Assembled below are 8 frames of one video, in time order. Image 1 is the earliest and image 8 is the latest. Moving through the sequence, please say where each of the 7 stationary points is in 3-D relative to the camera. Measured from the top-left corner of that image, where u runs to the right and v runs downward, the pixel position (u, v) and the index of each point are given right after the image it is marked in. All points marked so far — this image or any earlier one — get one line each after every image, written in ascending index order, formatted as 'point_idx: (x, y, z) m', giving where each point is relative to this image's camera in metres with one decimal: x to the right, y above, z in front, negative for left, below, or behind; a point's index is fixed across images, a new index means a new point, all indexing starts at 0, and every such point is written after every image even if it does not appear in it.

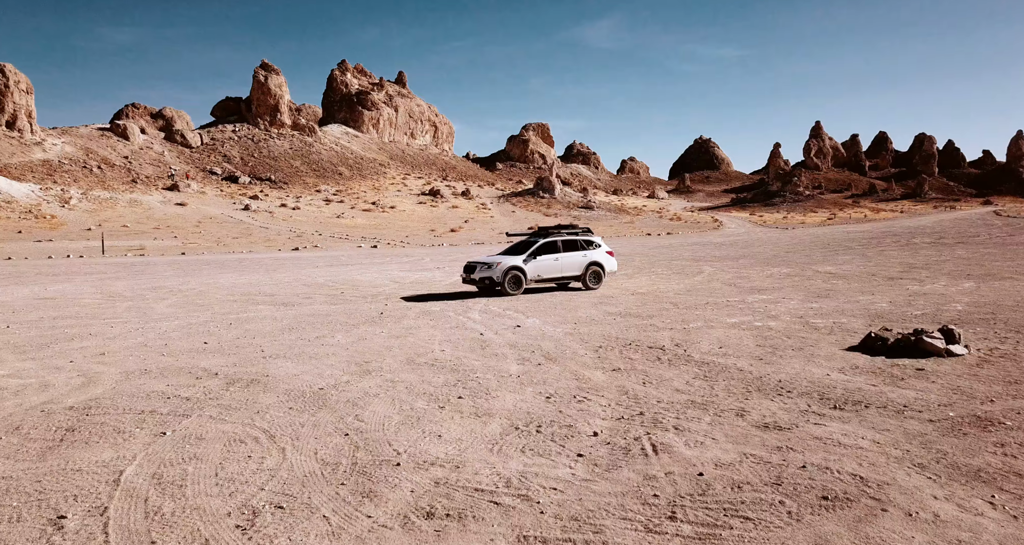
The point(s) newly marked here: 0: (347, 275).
0: (-3.3, -0.1, +13.1) m
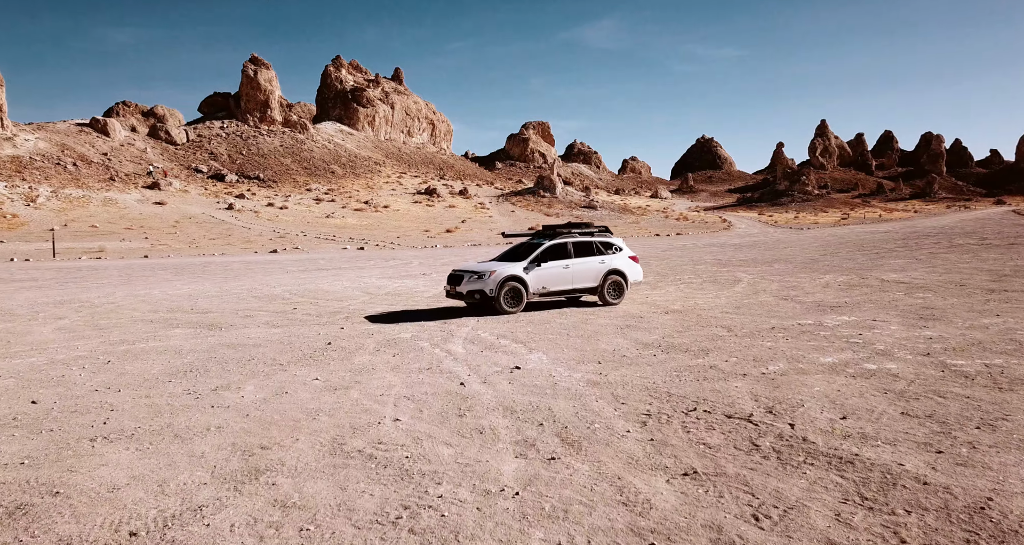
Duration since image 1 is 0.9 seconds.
0: (-3.3, -0.2, +11.1) m
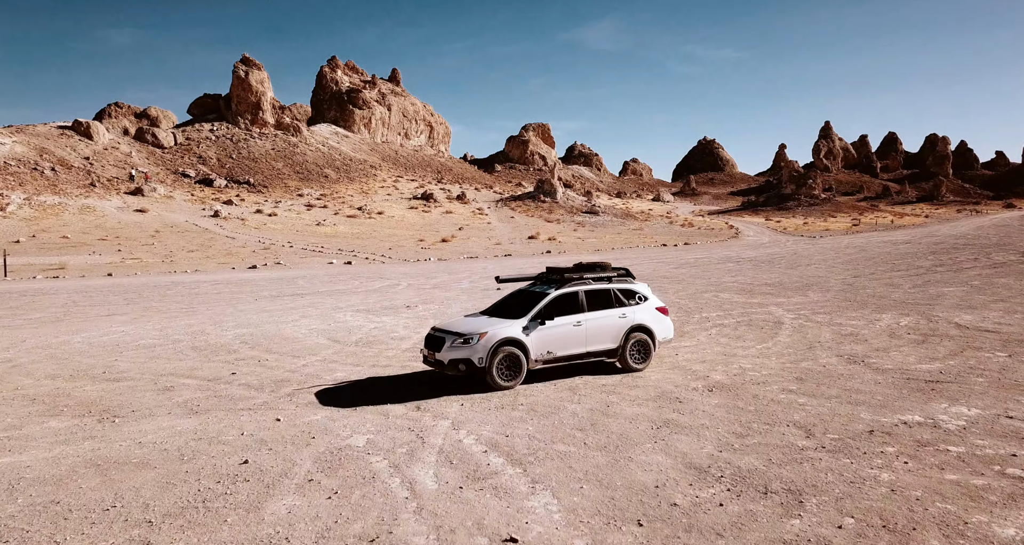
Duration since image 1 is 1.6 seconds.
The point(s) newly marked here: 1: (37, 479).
0: (-3.4, -0.7, +9.5) m
1: (-2.6, -1.1, +3.6) m
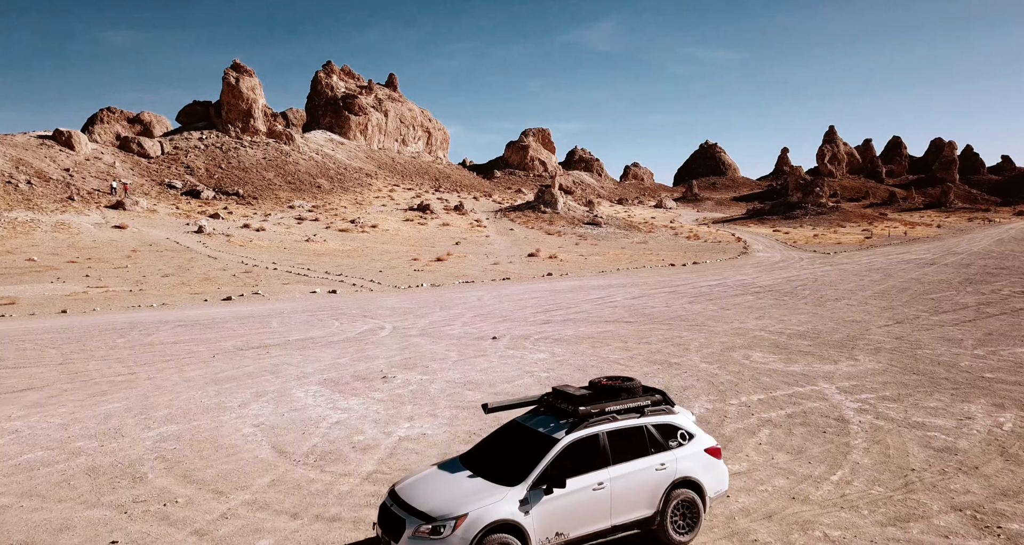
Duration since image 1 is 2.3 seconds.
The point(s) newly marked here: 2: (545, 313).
0: (-3.4, -1.6, +7.7) m
1: (-2.6, -2.0, +1.9) m
2: (+0.8, -1.0, +15.8) m
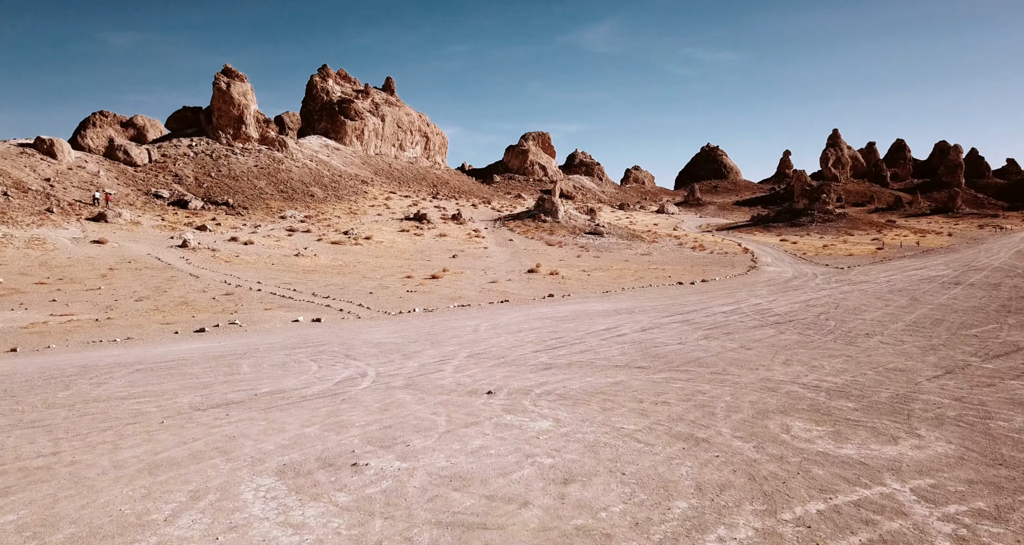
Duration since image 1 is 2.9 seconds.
0: (-3.4, -2.3, +6.1) m
1: (-2.6, -2.7, +0.3) m
2: (+0.8, -1.8, +14.3) m
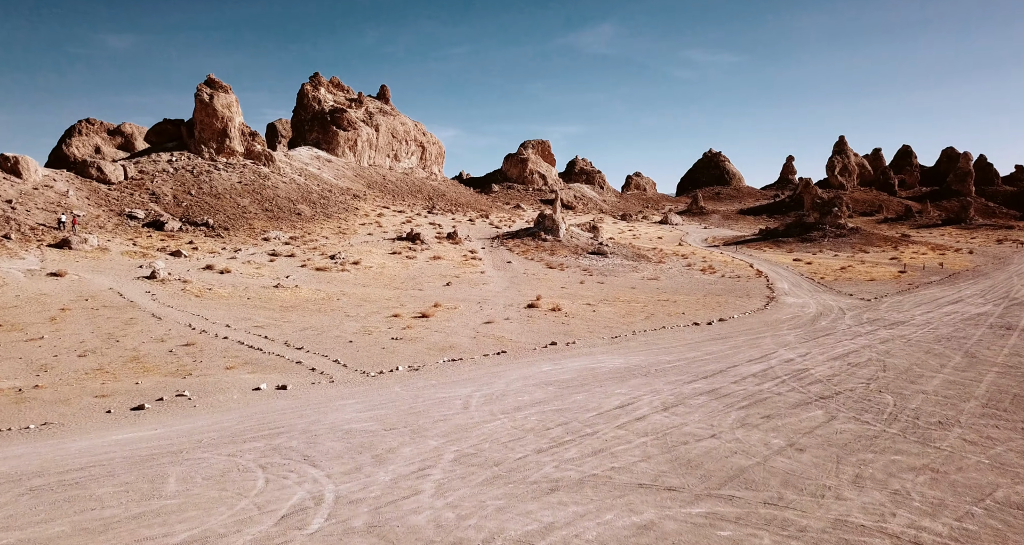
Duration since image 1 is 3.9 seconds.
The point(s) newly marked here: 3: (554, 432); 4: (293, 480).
0: (-3.5, -3.7, +3.4) m
1: (-2.7, -4.1, -2.5) m
2: (+0.7, -3.2, +11.5) m
3: (+0.8, -3.1, +13.0) m
4: (-3.4, -3.4, +10.4) m
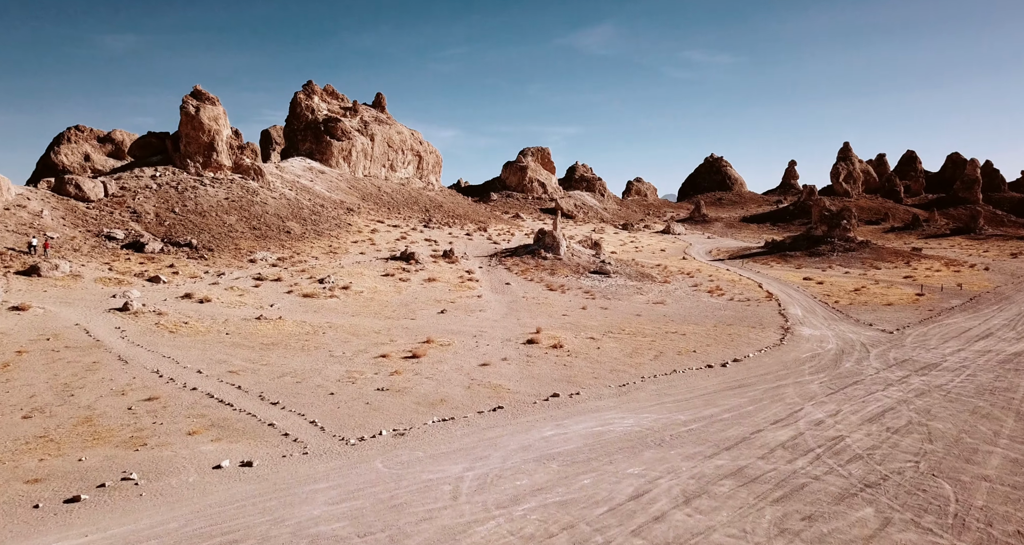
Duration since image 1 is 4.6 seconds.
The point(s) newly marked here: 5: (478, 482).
0: (-3.5, -5.0, +1.3) m
1: (-2.7, -5.4, -4.6) m
2: (+0.6, -4.5, +9.4) m
3: (+0.8, -4.4, +10.9) m
4: (-3.5, -4.7, +8.4) m
5: (-0.7, -4.3, +13.5) m
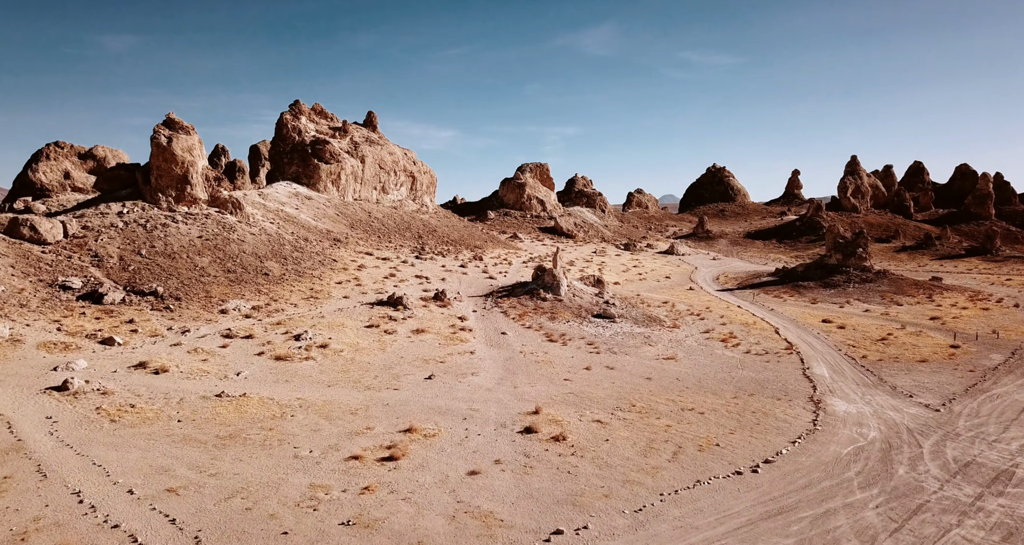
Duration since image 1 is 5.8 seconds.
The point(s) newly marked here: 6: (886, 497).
0: (-3.7, -7.7, -2.4) m
1: (-2.9, -8.0, -8.2) m
2: (+0.5, -7.2, +5.8) m
3: (+0.6, -7.1, +7.3) m
4: (-3.6, -7.4, +4.7) m
5: (-0.9, -7.0, +9.8) m
6: (+10.5, -6.2, +18.4) m
